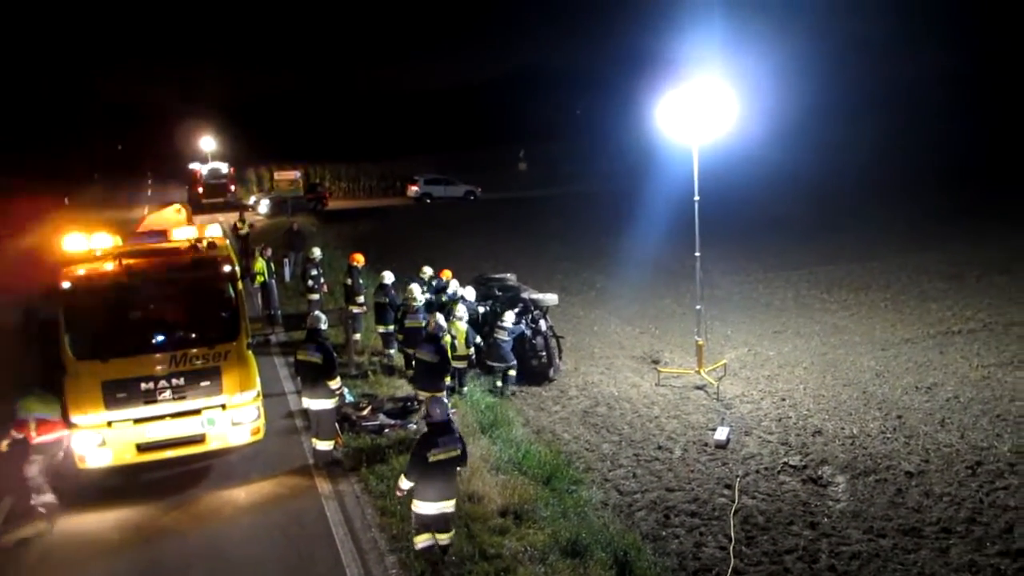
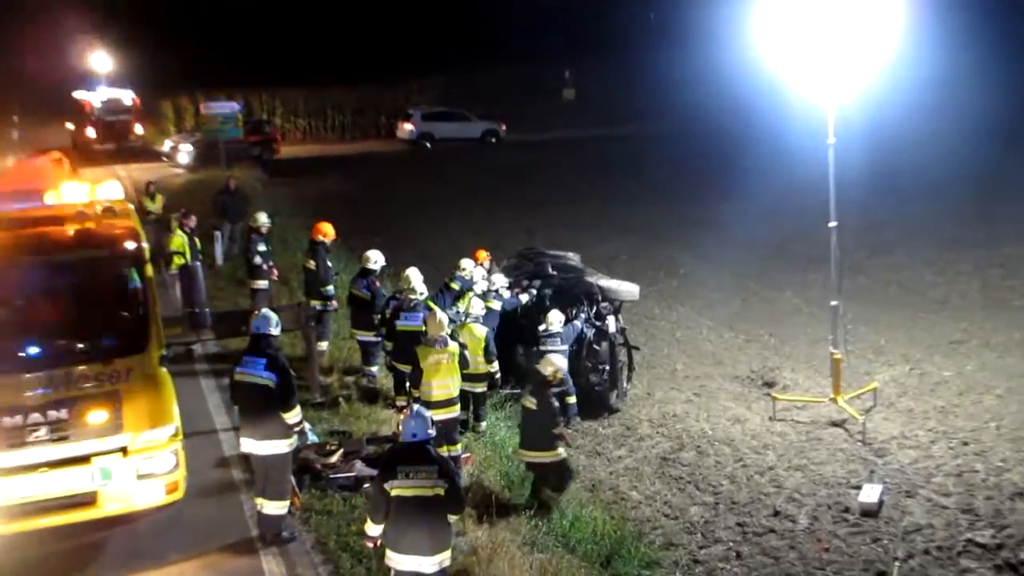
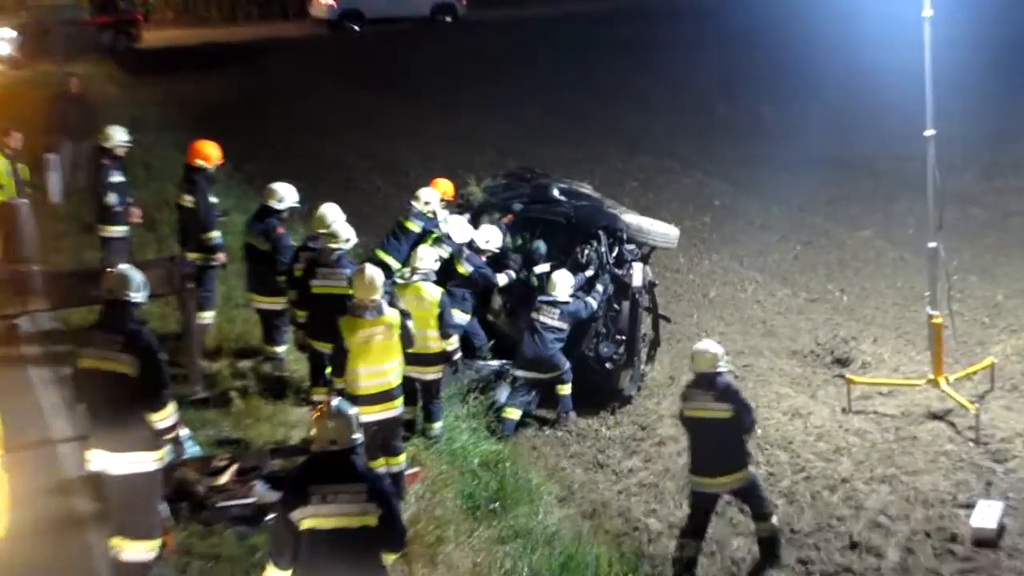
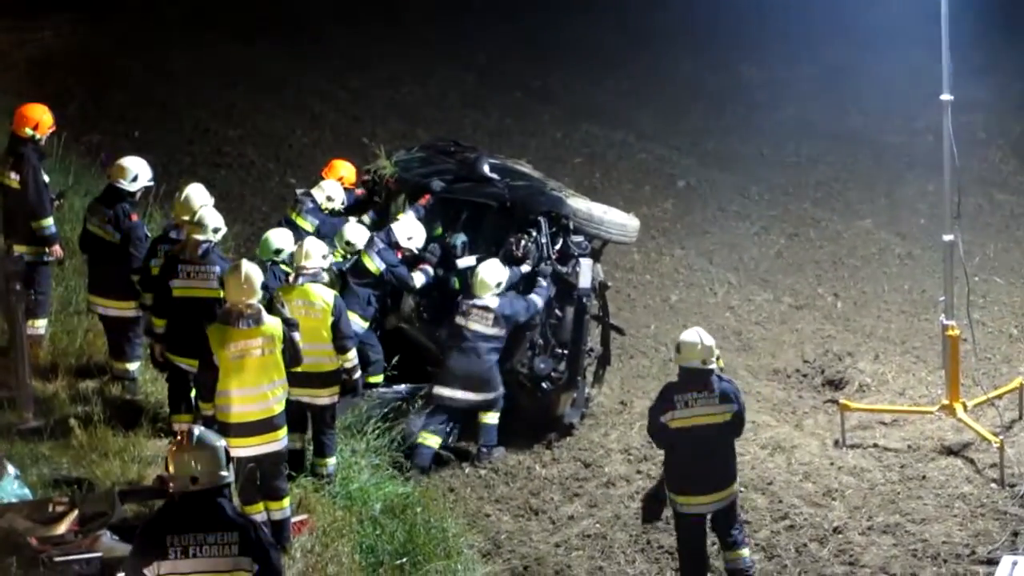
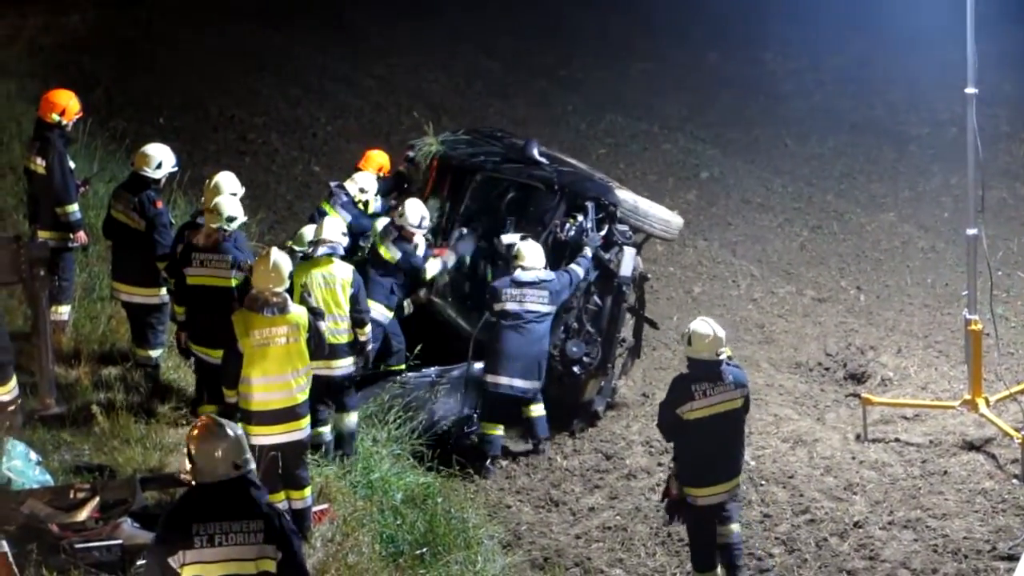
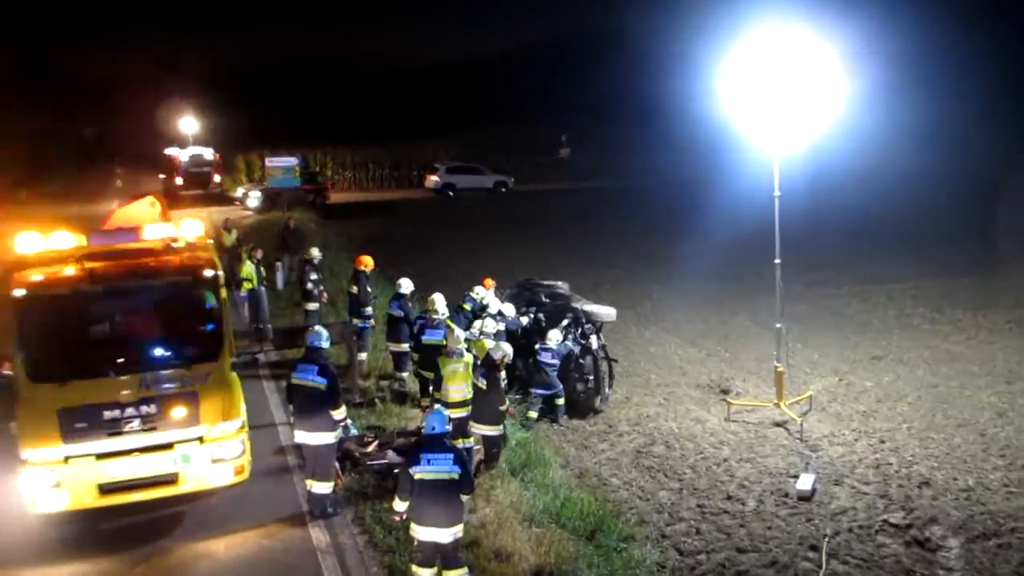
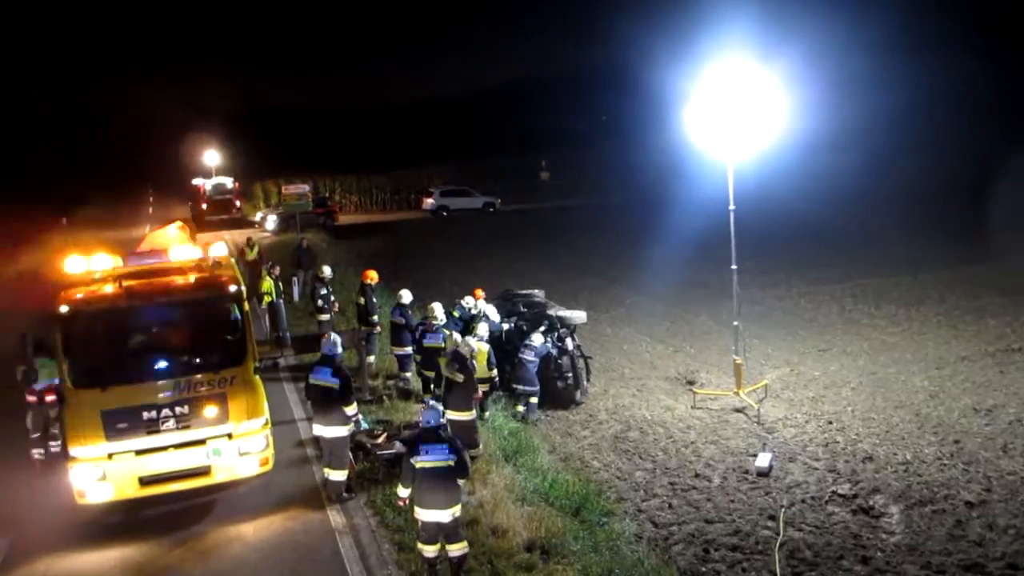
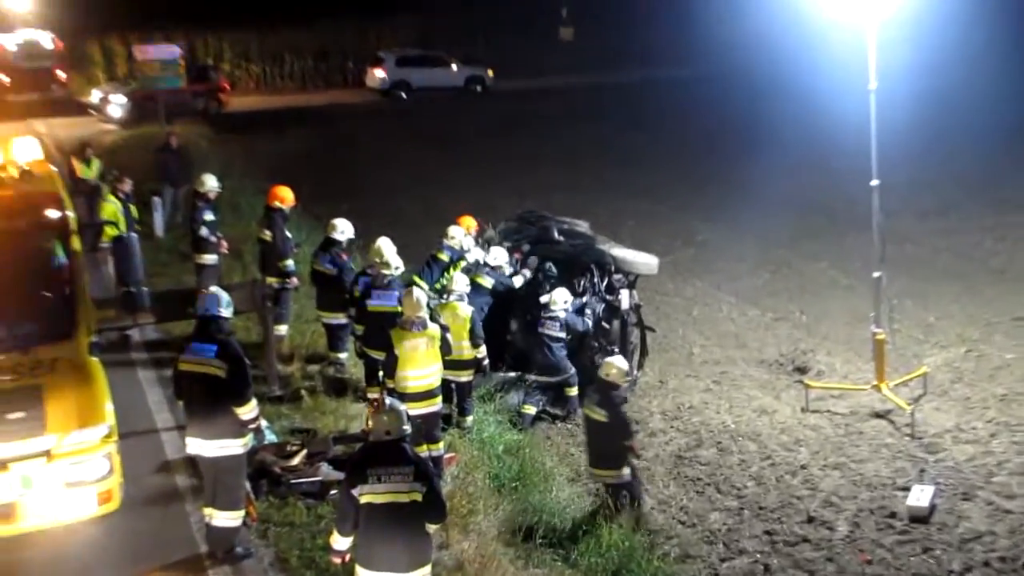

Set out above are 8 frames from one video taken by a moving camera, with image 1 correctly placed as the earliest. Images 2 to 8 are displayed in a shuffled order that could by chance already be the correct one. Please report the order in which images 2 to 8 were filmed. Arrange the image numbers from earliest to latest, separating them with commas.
7, 6, 2, 8, 3, 4, 5
